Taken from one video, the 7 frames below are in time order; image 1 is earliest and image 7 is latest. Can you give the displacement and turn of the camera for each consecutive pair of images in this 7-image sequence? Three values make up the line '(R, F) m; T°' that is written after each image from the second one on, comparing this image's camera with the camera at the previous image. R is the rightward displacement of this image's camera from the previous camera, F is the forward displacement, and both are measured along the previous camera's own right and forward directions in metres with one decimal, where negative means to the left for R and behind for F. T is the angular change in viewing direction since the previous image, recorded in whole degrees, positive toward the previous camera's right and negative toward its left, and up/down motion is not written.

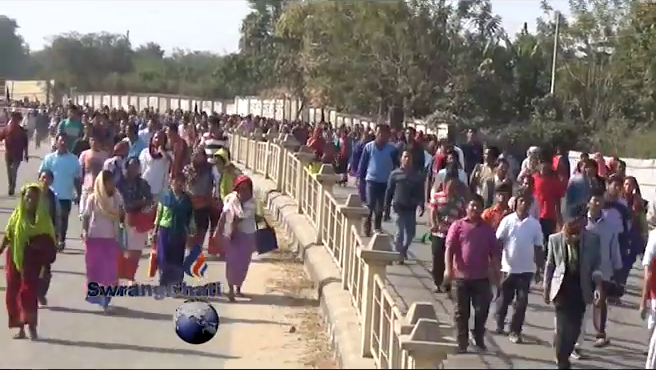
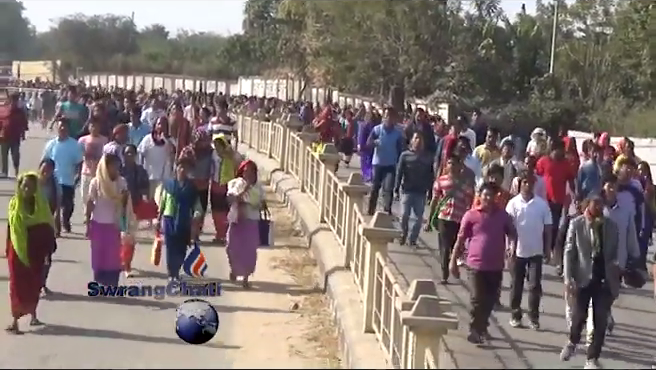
(+0.1, -0.1) m; -1°
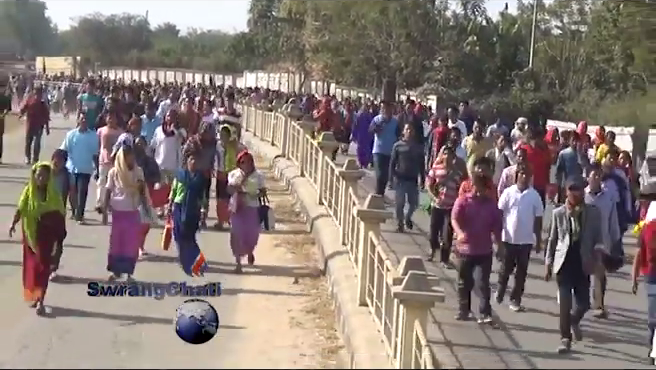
(+0.1, -0.7) m; -1°
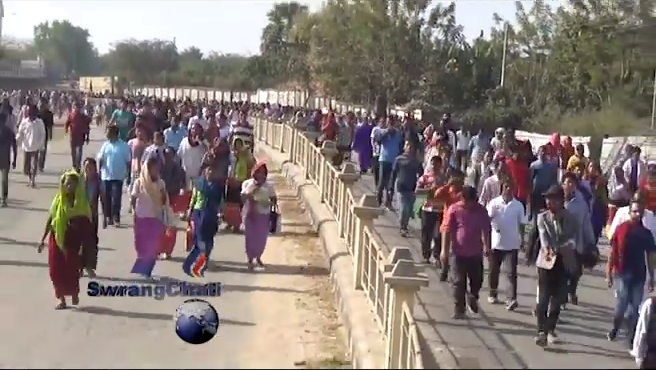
(+0.2, -1.5) m; -1°
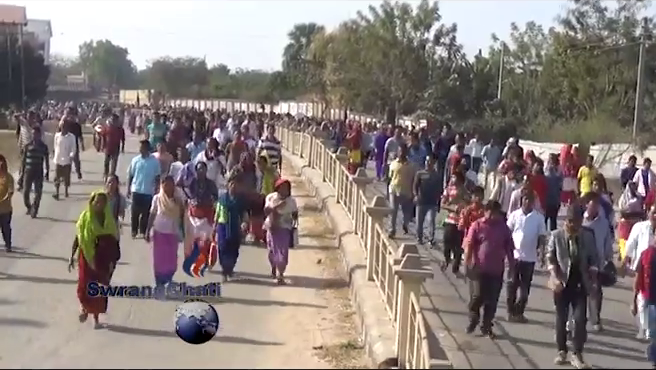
(0.0, -1.2) m; -1°
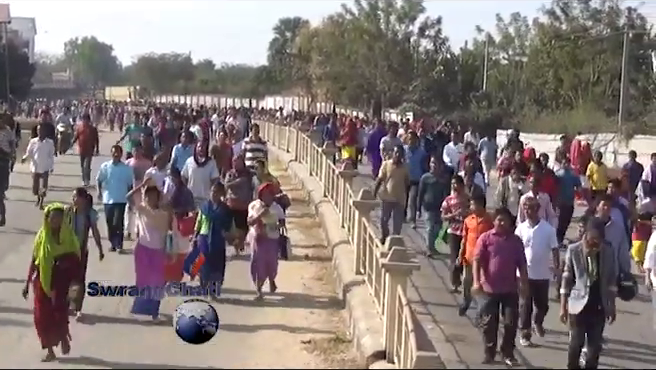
(+0.1, 0.0) m; 0°
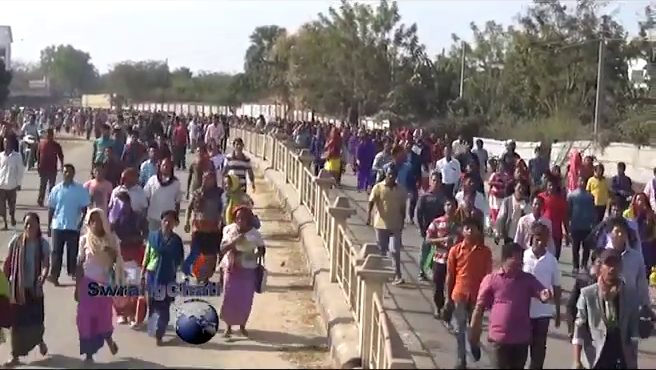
(+0.1, 0.0) m; +1°
